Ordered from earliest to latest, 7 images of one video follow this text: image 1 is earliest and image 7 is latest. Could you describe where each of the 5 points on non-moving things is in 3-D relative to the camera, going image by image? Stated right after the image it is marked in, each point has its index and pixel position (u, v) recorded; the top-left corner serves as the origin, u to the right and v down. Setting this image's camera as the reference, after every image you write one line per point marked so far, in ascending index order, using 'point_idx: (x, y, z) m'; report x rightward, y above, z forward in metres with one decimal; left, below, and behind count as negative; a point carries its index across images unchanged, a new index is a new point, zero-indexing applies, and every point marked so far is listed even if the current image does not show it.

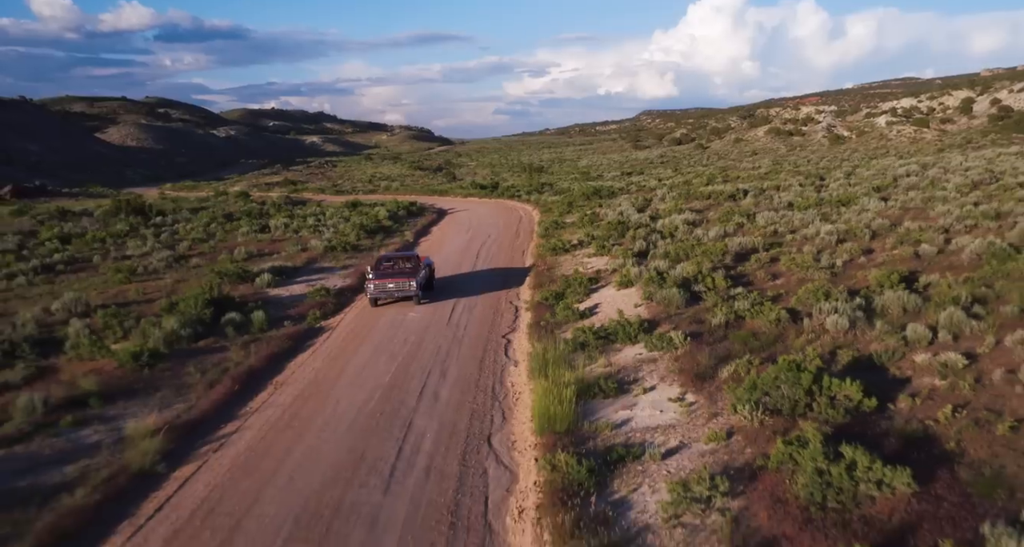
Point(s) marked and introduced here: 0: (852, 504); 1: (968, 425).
0: (+3.5, -2.4, +8.1) m
1: (+5.9, -1.9, +10.1) m
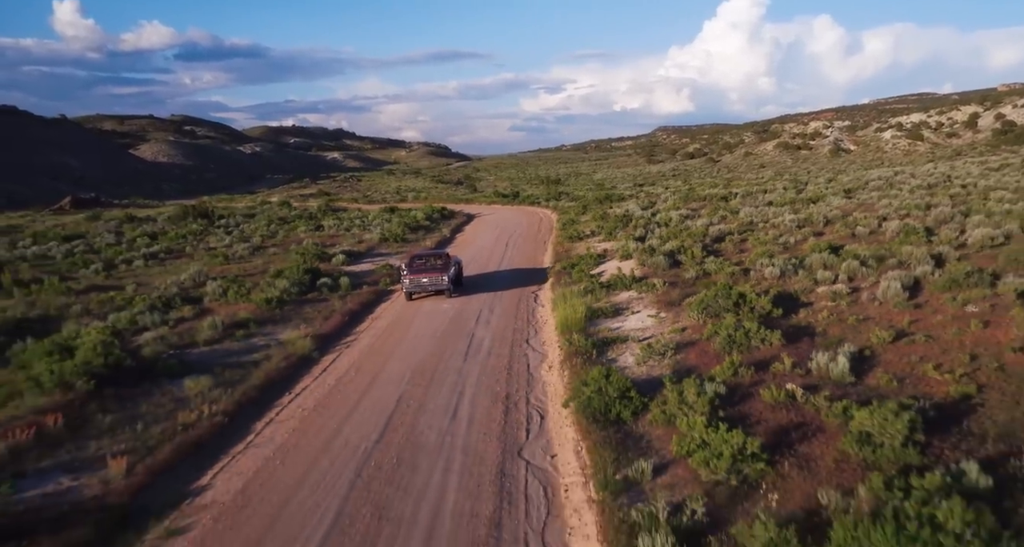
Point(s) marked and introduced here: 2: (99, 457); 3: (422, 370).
0: (+4.2, -1.4, +14.0) m
1: (+6.6, -0.9, +16.0) m
2: (-6.0, -2.6, +11.3) m
3: (-1.8, -1.9, +15.5) m
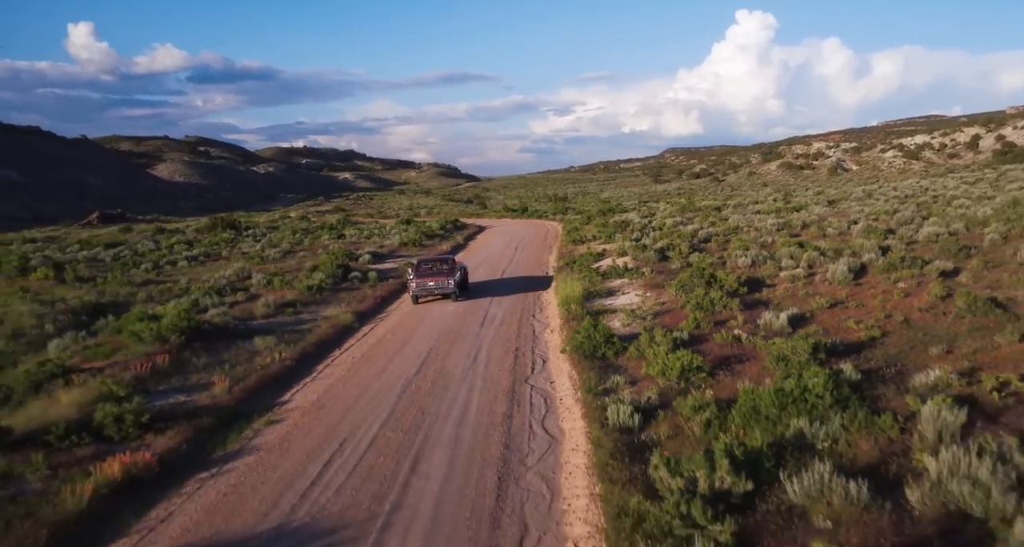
0: (+4.4, -0.9, +17.3) m
1: (+6.8, -0.5, +19.2) m
2: (-5.8, -2.1, +14.7) m
3: (-1.6, -1.5, +18.8) m
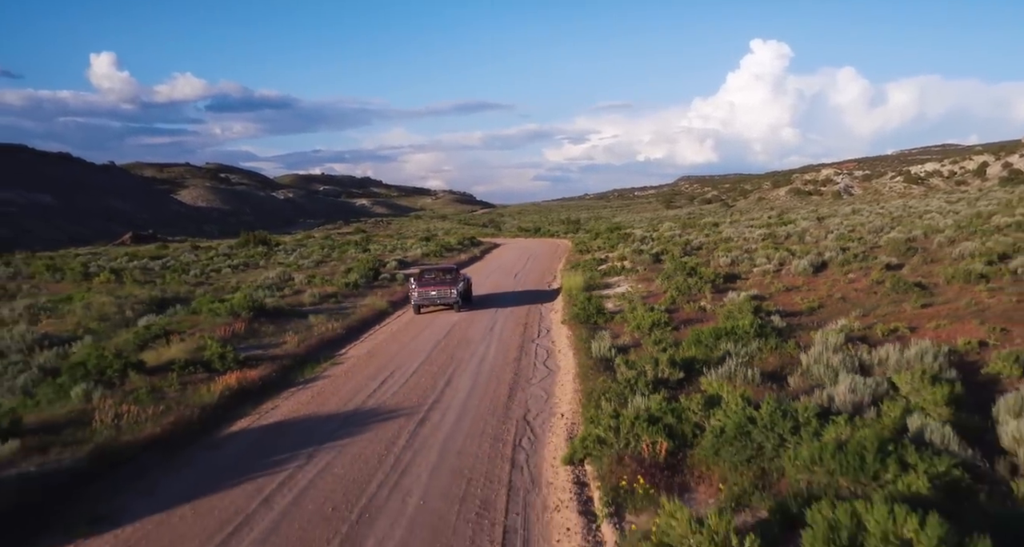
0: (+4.6, -0.6, +20.9) m
1: (+7.1, -0.3, +22.8) m
2: (-5.6, -1.6, +18.4) m
3: (-1.3, -1.2, +22.5) m
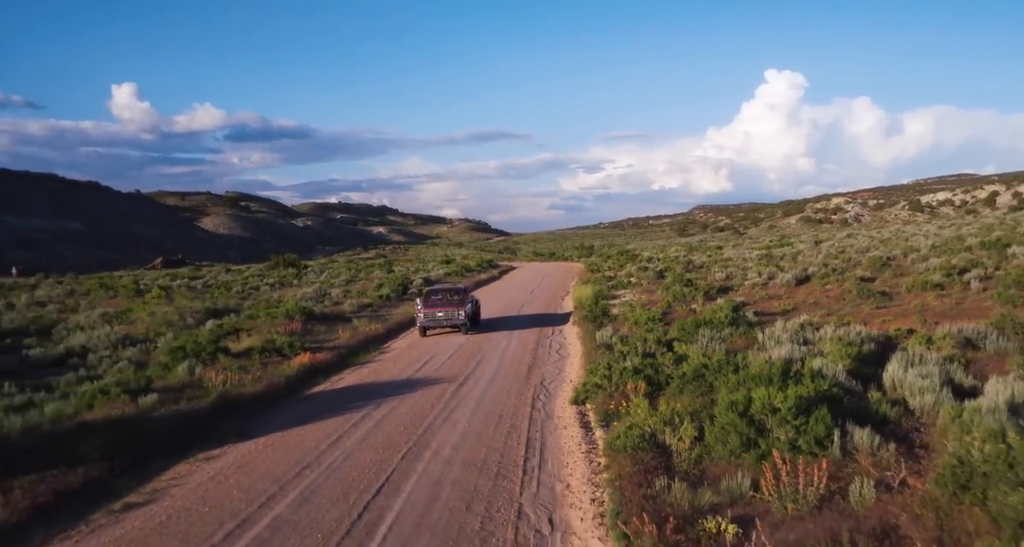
0: (+5.2, -0.9, +24.0) m
1: (+7.7, -0.7, +25.9) m
2: (-5.1, -1.8, +21.7) m
3: (-0.7, -1.5, +25.8) m
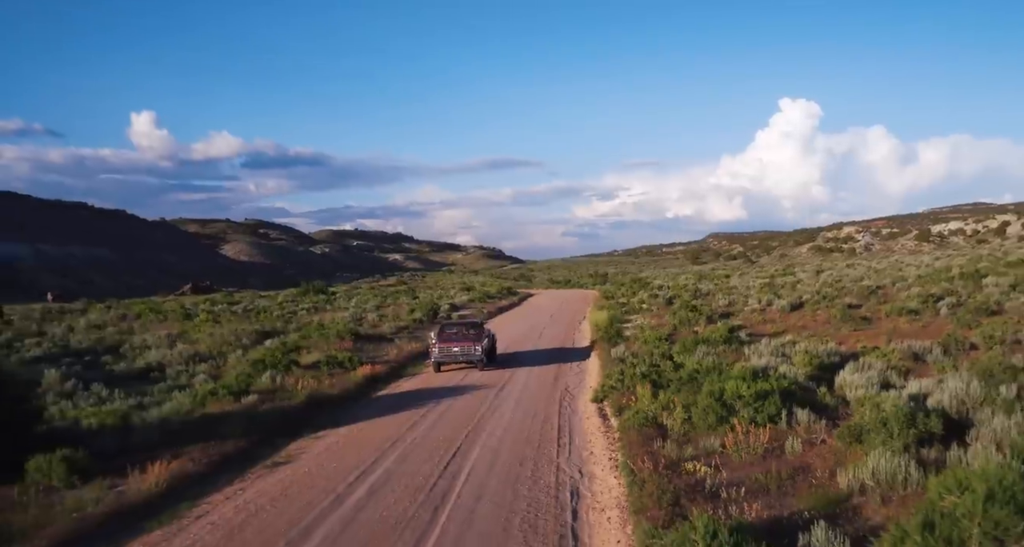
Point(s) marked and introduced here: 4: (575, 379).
0: (+6.0, -1.8, +27.2) m
1: (+8.6, -1.6, +29.0) m
2: (-4.3, -2.6, +25.0) m
3: (+0.1, -2.5, +29.0) m
4: (+1.5, -2.6, +19.0) m
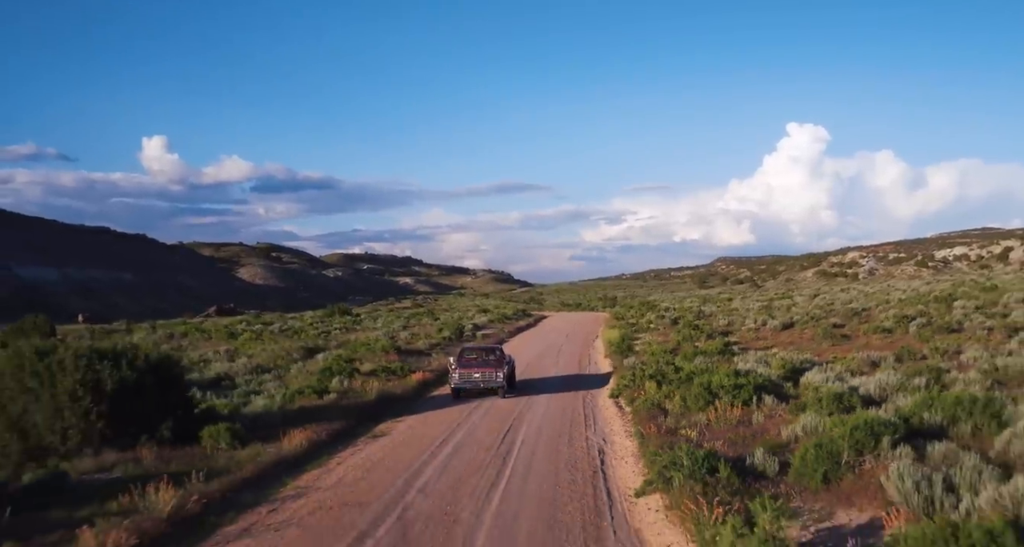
0: (+7.0, -2.7, +31.0) m
1: (+9.5, -2.6, +32.8) m
2: (-3.4, -3.4, +28.9) m
3: (+1.1, -3.4, +32.8) m
4: (+2.4, -3.2, +22.8) m
